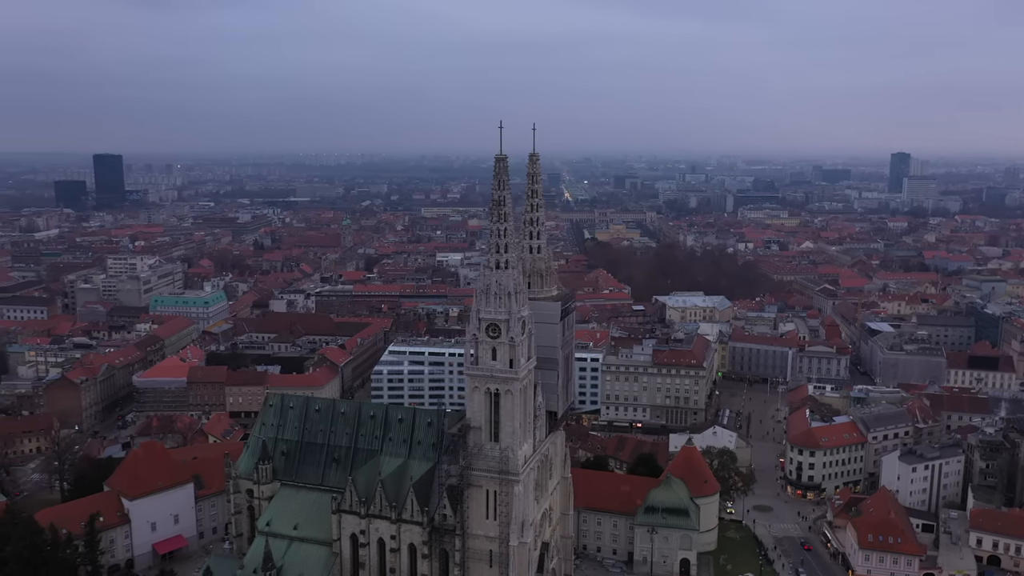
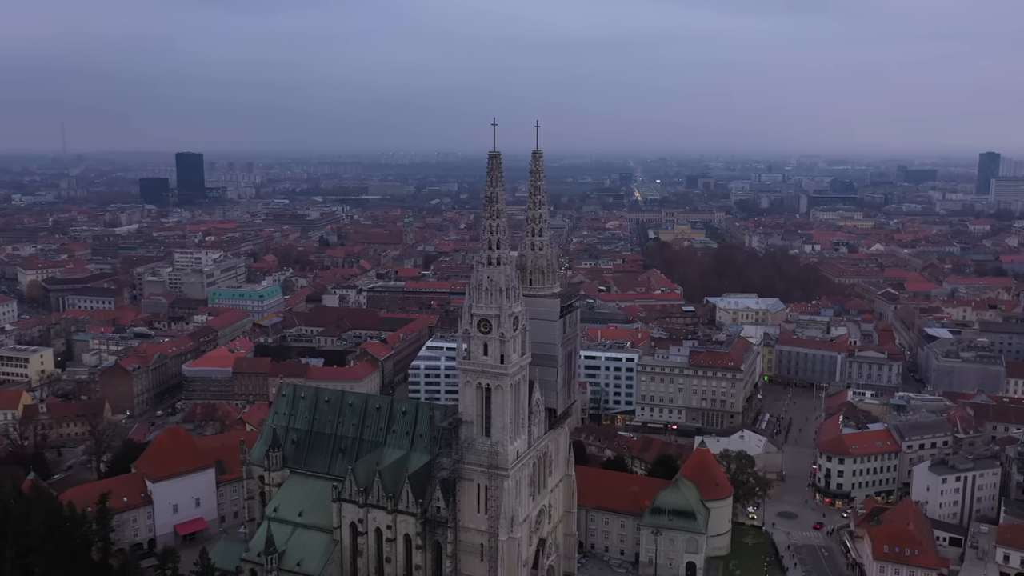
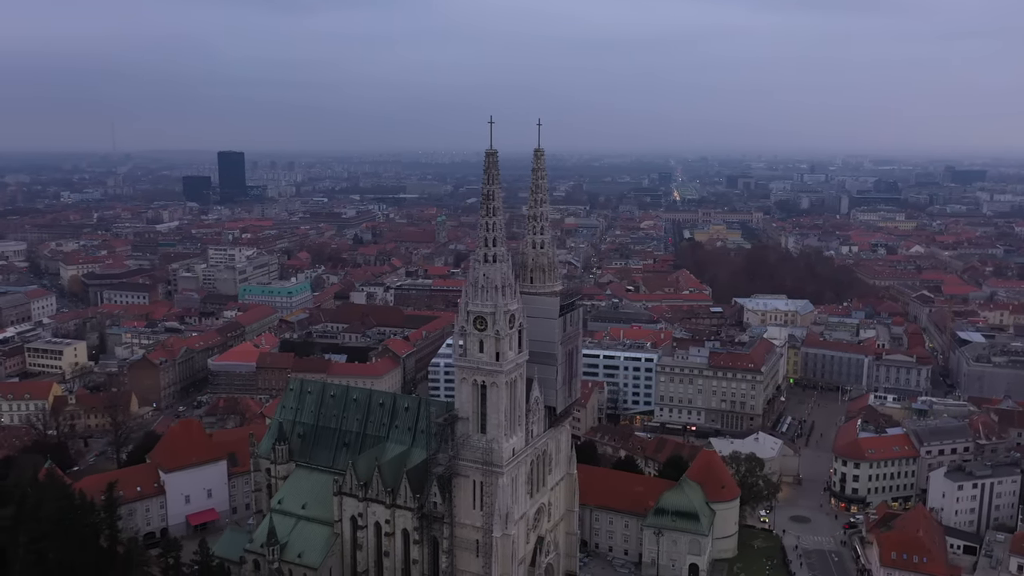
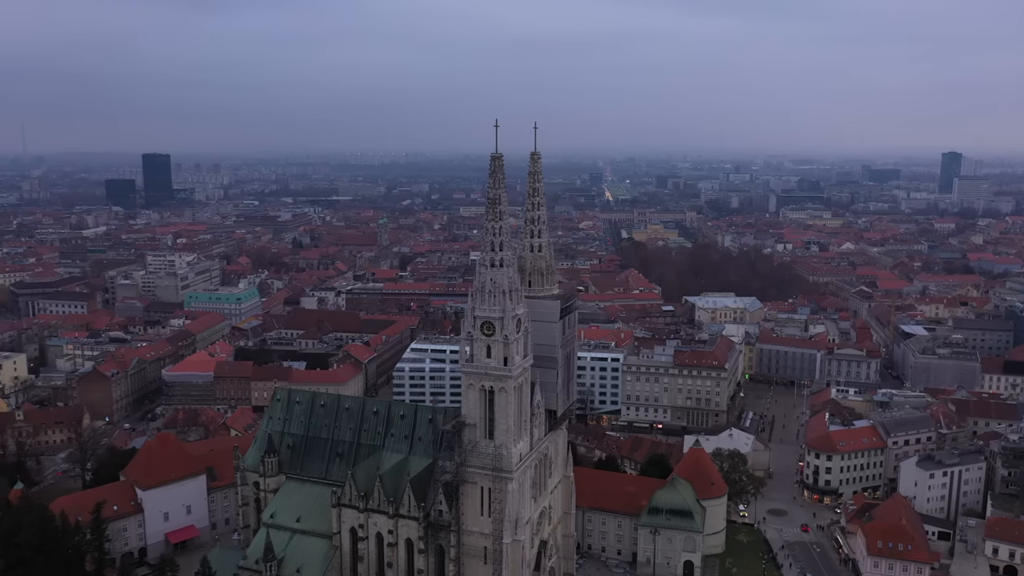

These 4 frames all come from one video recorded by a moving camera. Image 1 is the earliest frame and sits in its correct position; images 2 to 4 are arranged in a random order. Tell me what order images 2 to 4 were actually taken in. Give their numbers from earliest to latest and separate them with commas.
4, 2, 3
